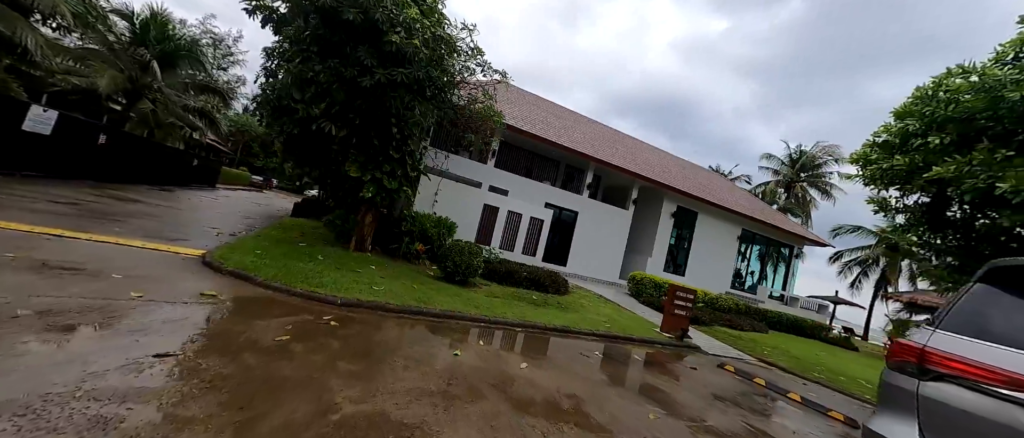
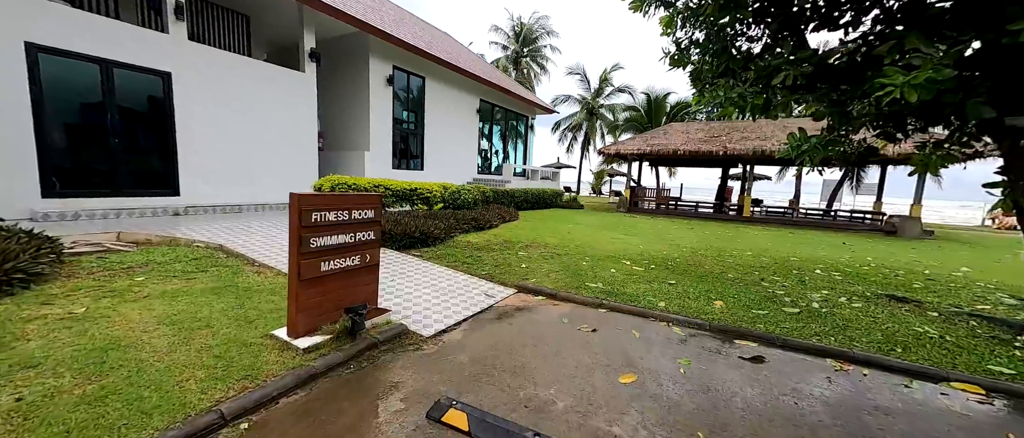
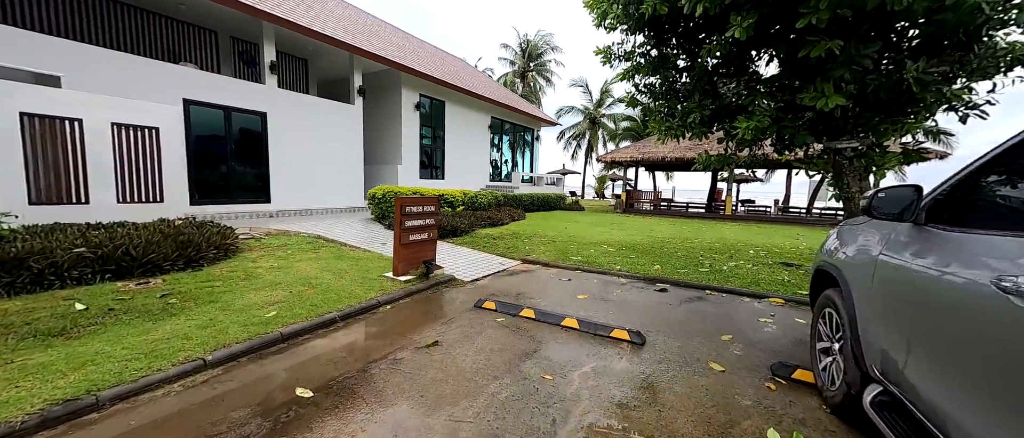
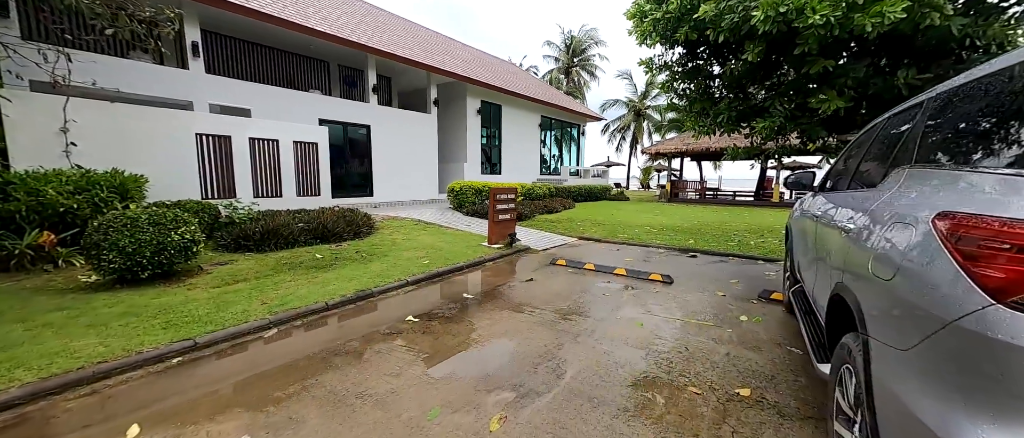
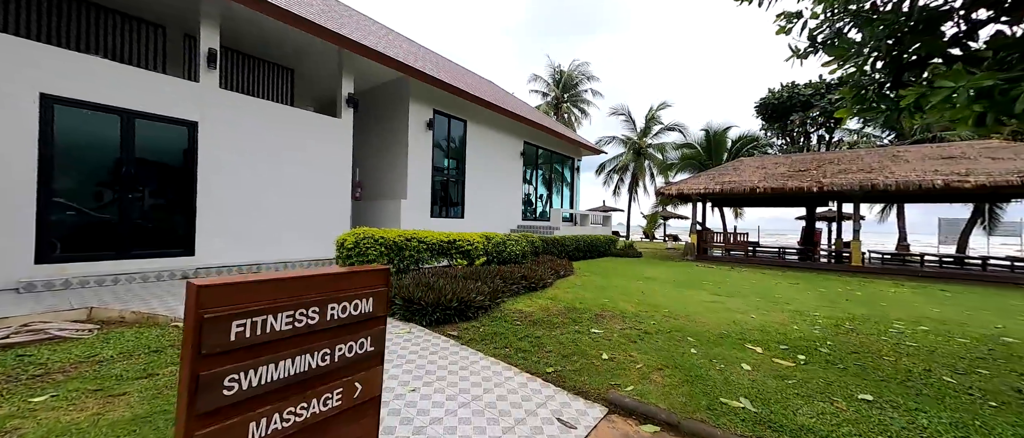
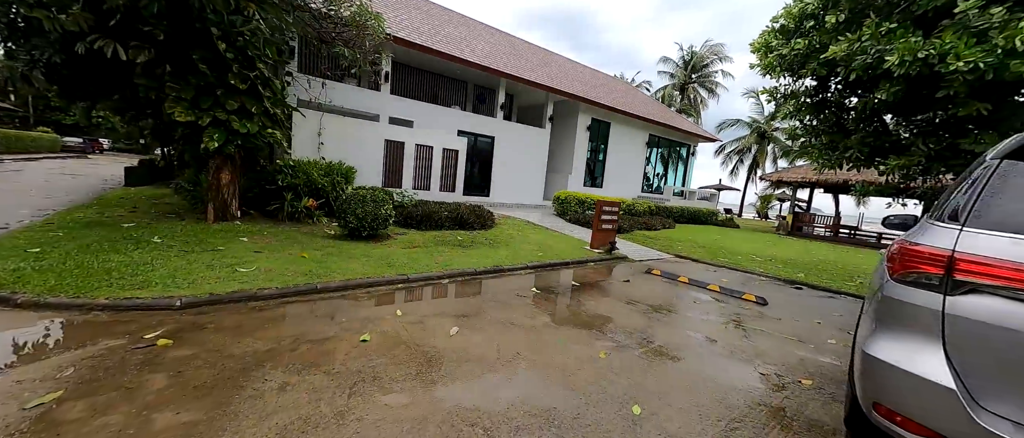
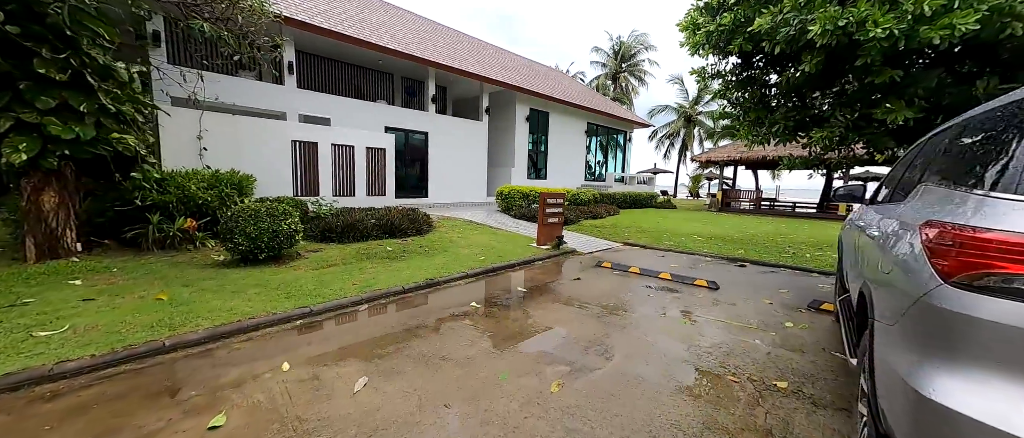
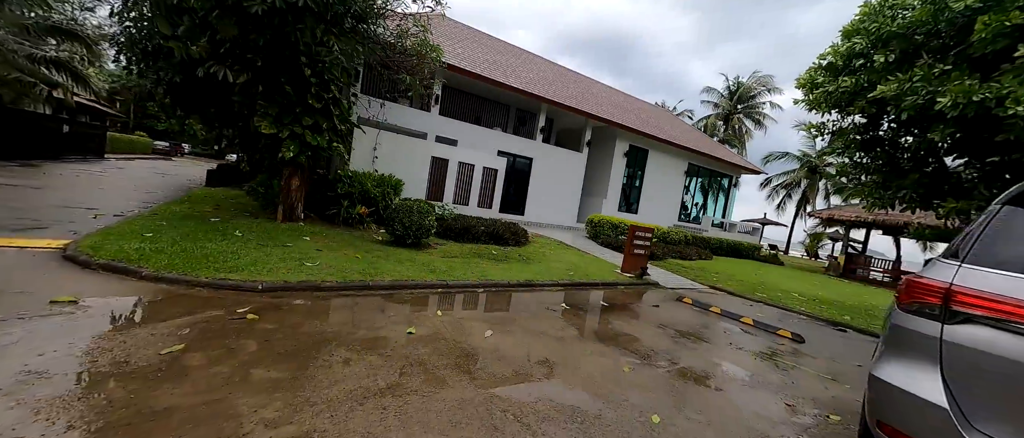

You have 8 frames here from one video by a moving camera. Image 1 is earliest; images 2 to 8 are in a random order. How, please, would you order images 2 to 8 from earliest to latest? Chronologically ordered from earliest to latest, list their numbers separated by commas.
8, 6, 7, 4, 3, 2, 5
